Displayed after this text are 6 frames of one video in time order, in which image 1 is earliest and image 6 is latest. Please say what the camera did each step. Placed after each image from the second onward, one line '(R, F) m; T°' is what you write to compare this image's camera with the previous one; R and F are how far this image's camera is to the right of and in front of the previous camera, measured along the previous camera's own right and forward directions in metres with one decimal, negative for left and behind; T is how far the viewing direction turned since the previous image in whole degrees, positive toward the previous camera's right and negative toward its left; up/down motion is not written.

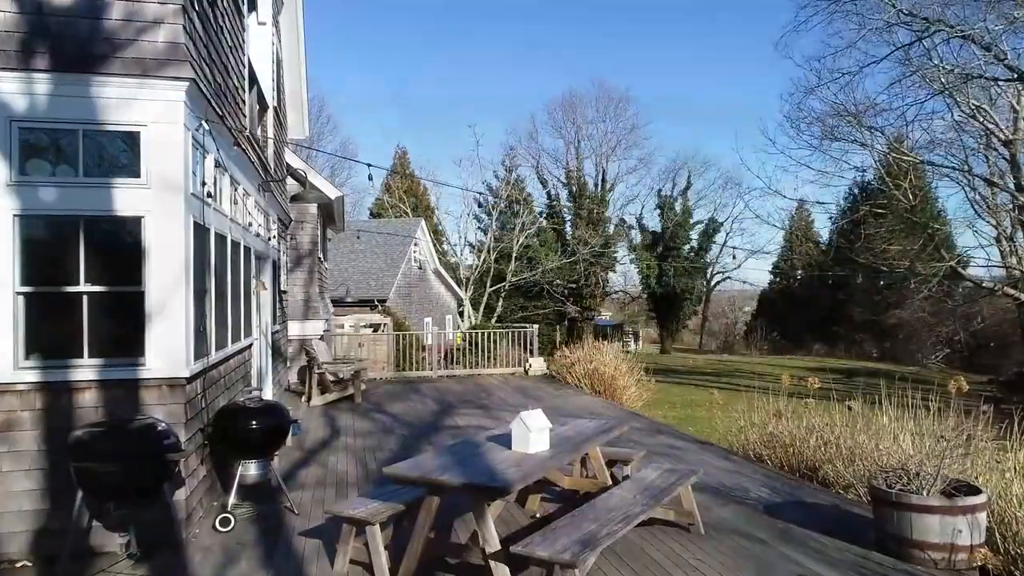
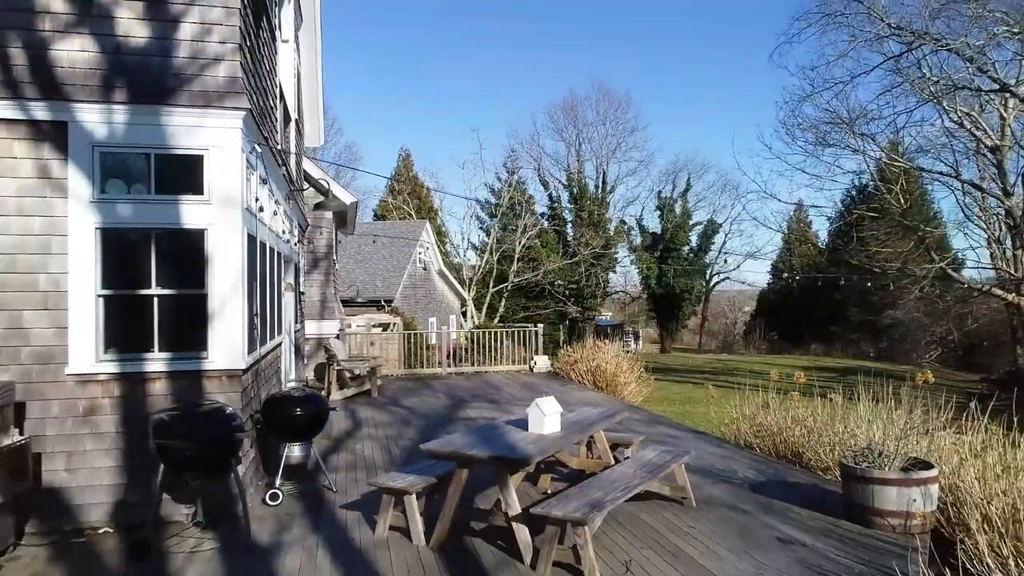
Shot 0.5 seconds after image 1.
(-0.2, -0.6) m; 0°
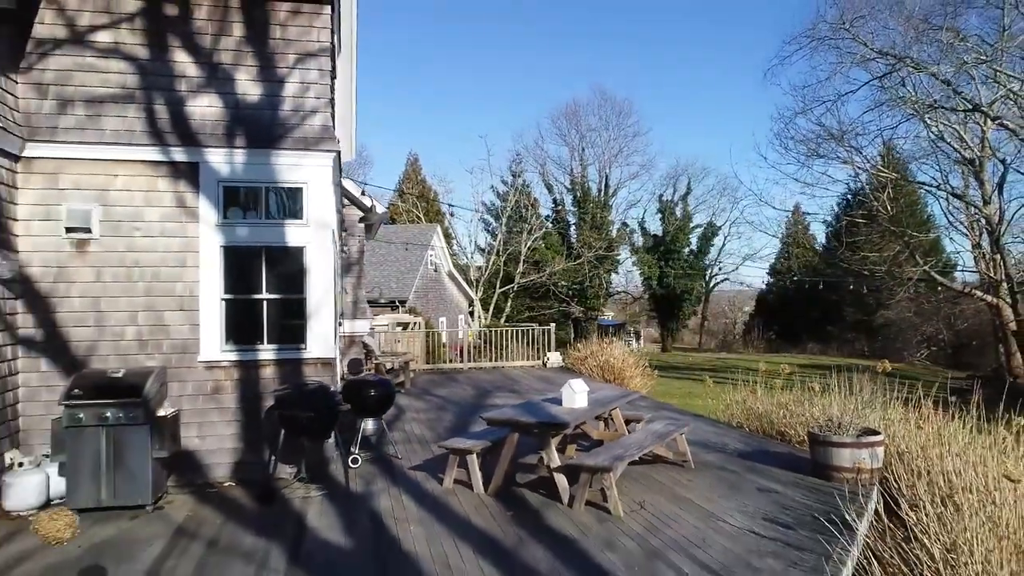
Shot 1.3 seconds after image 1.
(-0.4, -1.2) m; 0°
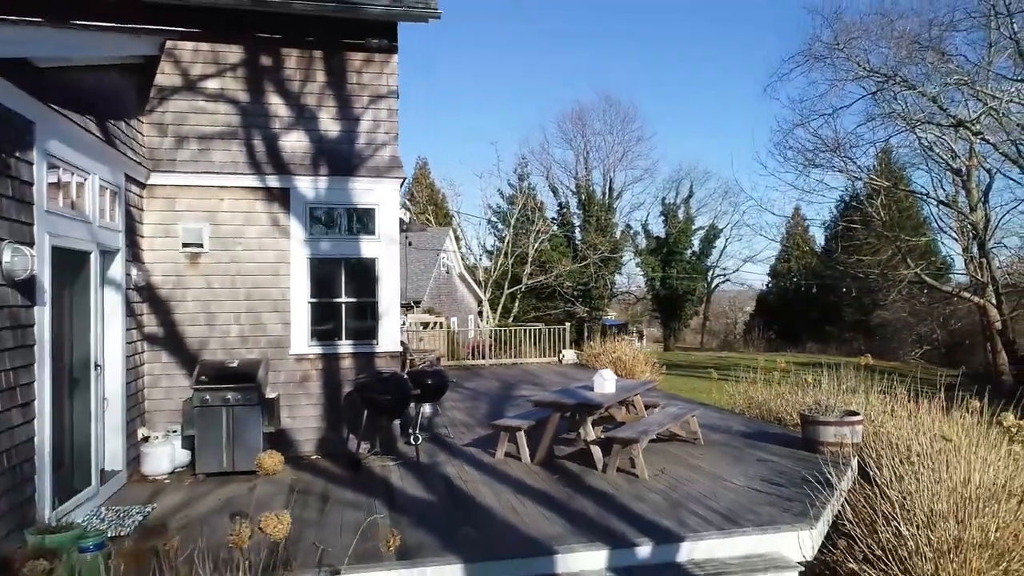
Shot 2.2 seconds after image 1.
(-0.6, -1.1) m; 0°
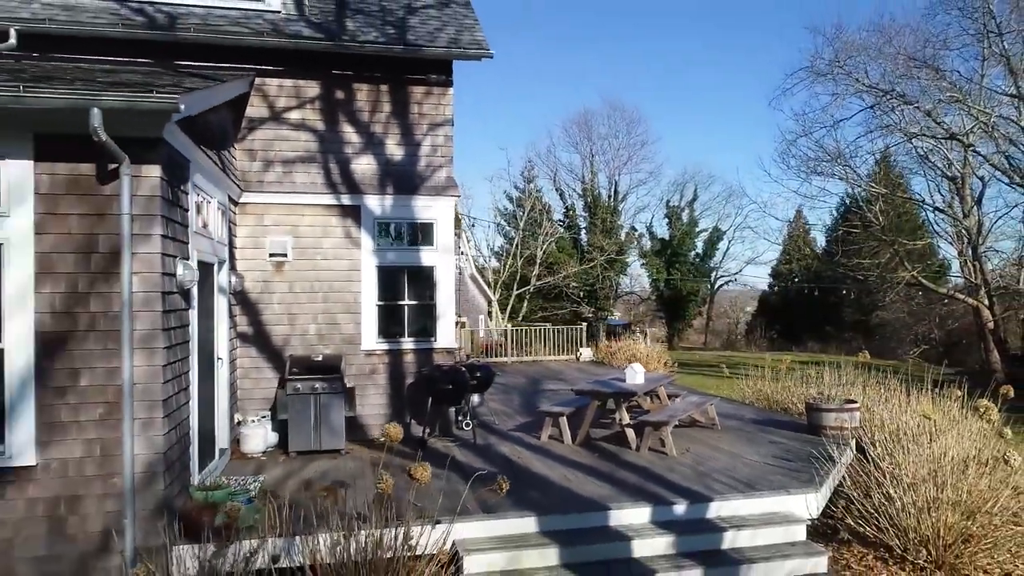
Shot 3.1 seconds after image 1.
(-0.7, -1.0) m; 0°
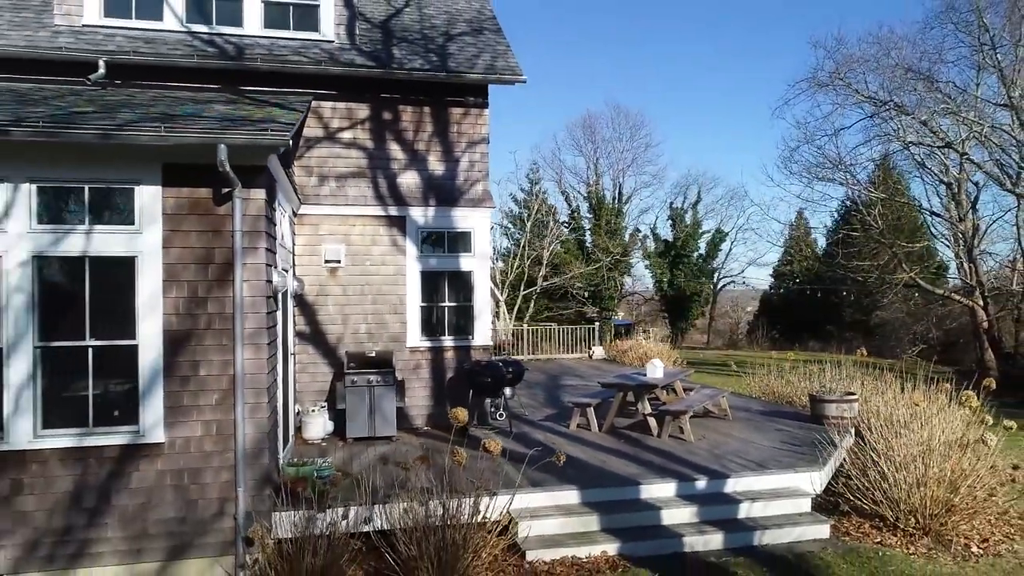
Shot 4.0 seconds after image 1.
(-0.6, -0.8) m; 0°
